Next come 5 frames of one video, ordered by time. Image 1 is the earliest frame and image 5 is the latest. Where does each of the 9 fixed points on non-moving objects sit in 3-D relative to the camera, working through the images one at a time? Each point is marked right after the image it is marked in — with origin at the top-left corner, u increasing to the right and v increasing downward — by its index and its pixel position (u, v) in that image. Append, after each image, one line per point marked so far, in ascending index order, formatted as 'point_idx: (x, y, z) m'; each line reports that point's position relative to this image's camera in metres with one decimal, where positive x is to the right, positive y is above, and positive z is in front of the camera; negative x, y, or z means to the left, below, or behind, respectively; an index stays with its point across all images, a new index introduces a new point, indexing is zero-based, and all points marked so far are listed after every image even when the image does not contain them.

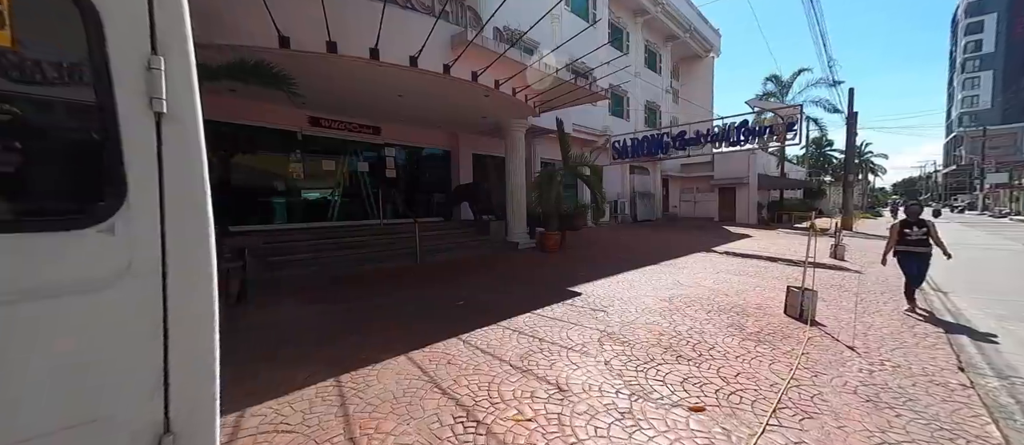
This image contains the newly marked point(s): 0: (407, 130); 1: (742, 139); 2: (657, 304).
0: (-3.0, +2.6, +9.8) m
1: (+8.3, +3.1, +12.5) m
2: (+2.1, -1.2, +4.9) m
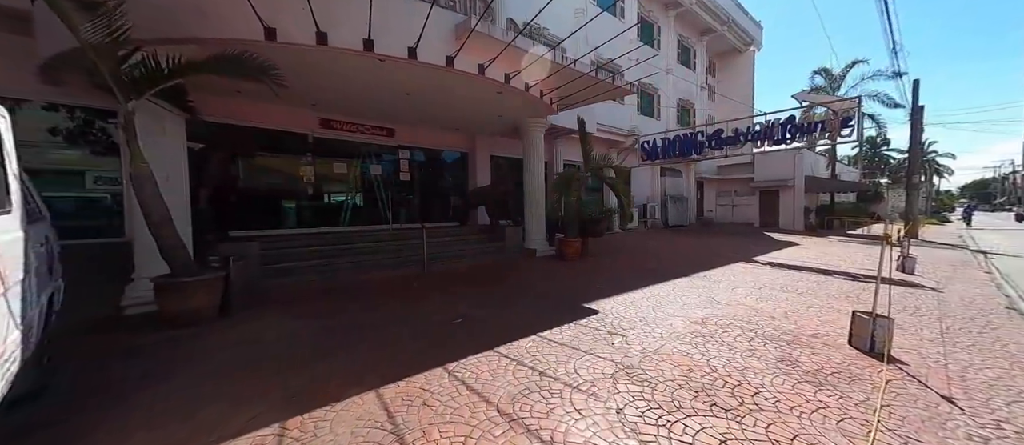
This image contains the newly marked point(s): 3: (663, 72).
0: (-2.5, +2.5, +9.5) m
1: (+9.0, +2.8, +11.3) m
2: (+2.1, -1.3, +4.2) m
3: (+7.5, +7.5, +17.1) m
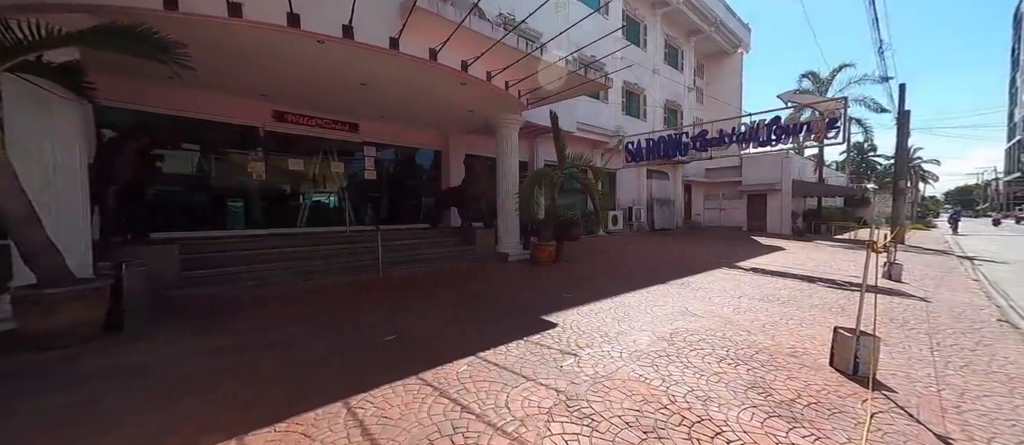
0: (-3.2, +2.5, +9.0) m
1: (+8.3, +2.7, +11.0) m
2: (+1.5, -1.3, +3.7) m
3: (+6.7, +7.3, +16.7) m
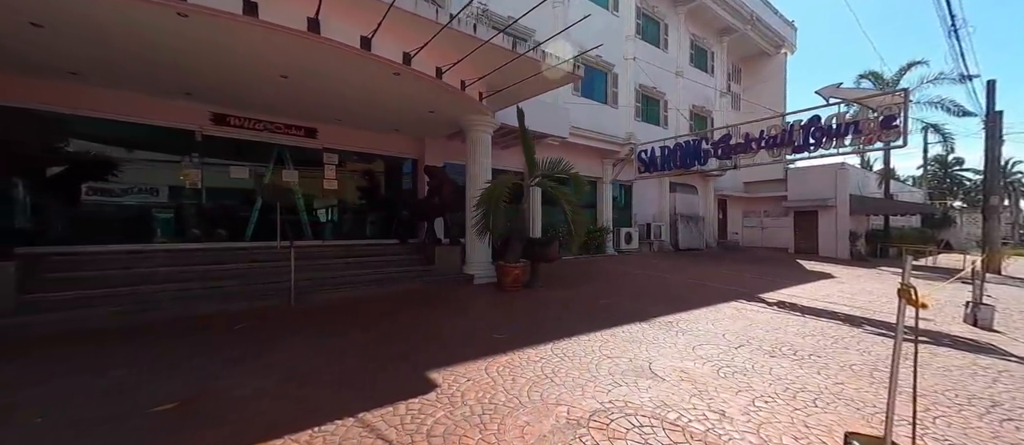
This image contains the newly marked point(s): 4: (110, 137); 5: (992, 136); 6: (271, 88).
0: (-3.8, +2.1, +8.3) m
1: (+7.9, +2.1, +9.1) m
2: (+0.2, -1.5, +2.4) m
3: (+7.0, +6.5, +15.1) m
4: (-7.3, +1.6, +6.2) m
5: (+19.3, +3.5, +13.9) m
6: (-4.0, +2.2, +5.7) m
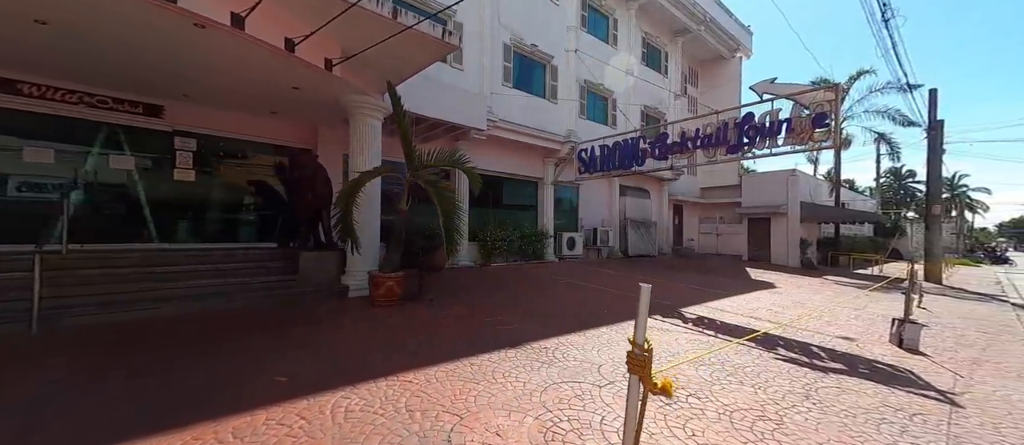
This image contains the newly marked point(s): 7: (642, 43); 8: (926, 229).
0: (-6.0, +2.2, +7.0) m
1: (+5.7, +1.9, +8.4) m
2: (-1.6, -1.5, +1.3) m
3: (+4.5, +6.3, +14.5) m
4: (-9.3, +1.7, +4.7) m
5: (+16.9, +3.1, +13.8) m
6: (-6.0, +2.3, +4.4) m
7: (+5.9, +8.1, +15.6) m
8: (+16.9, -0.3, +14.1) m
